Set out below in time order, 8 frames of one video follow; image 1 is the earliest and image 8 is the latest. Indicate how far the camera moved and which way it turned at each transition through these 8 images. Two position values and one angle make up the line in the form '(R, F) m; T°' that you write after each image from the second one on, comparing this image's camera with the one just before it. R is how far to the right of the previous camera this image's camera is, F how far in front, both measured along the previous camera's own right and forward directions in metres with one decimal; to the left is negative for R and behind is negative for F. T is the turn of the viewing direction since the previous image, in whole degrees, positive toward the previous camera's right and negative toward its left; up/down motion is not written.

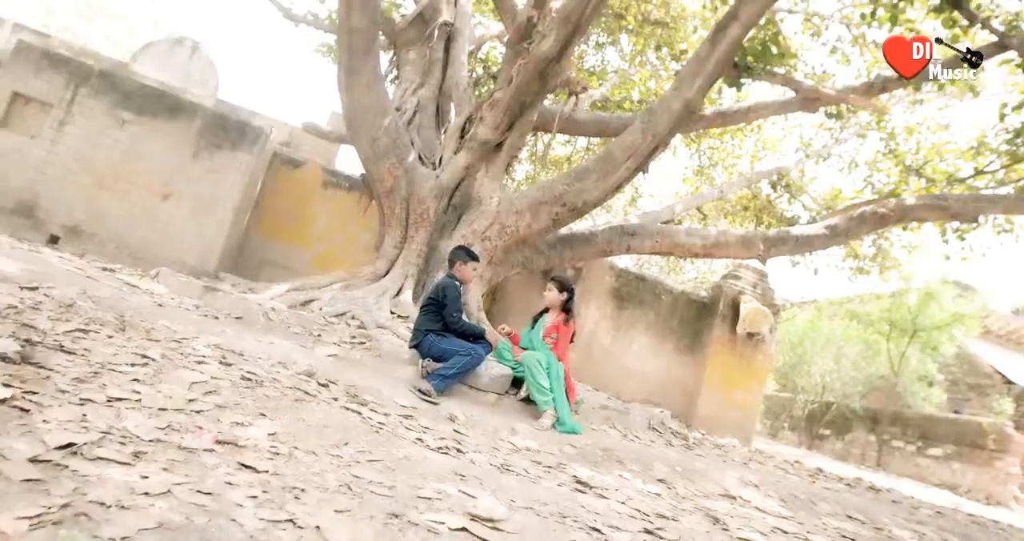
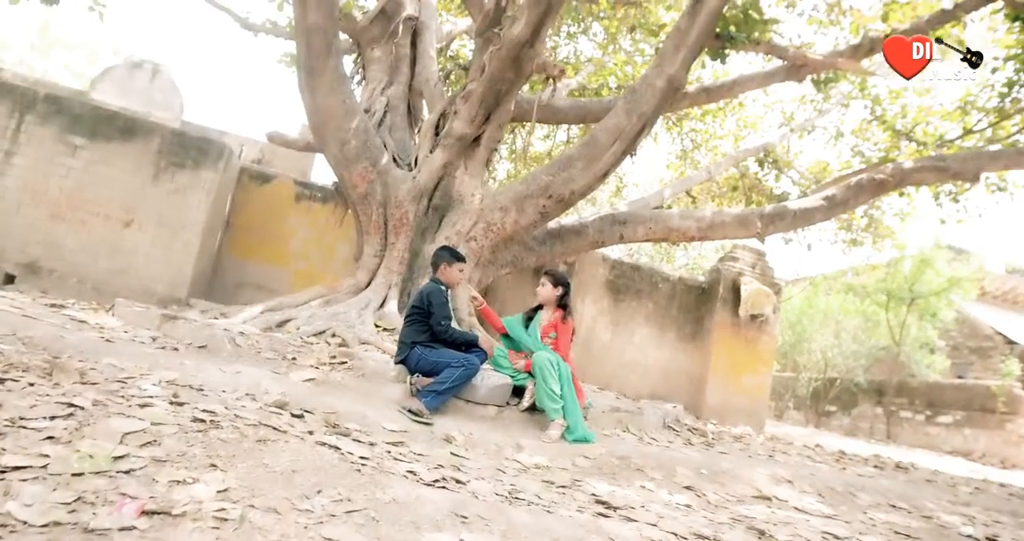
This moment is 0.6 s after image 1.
(0.0, +0.3) m; +1°
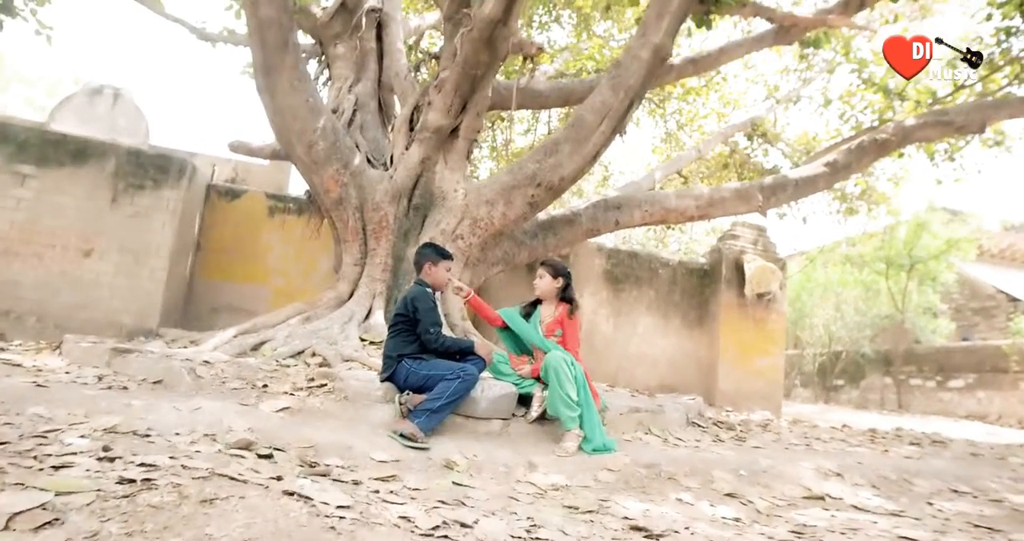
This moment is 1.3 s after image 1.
(0.0, +0.4) m; +1°
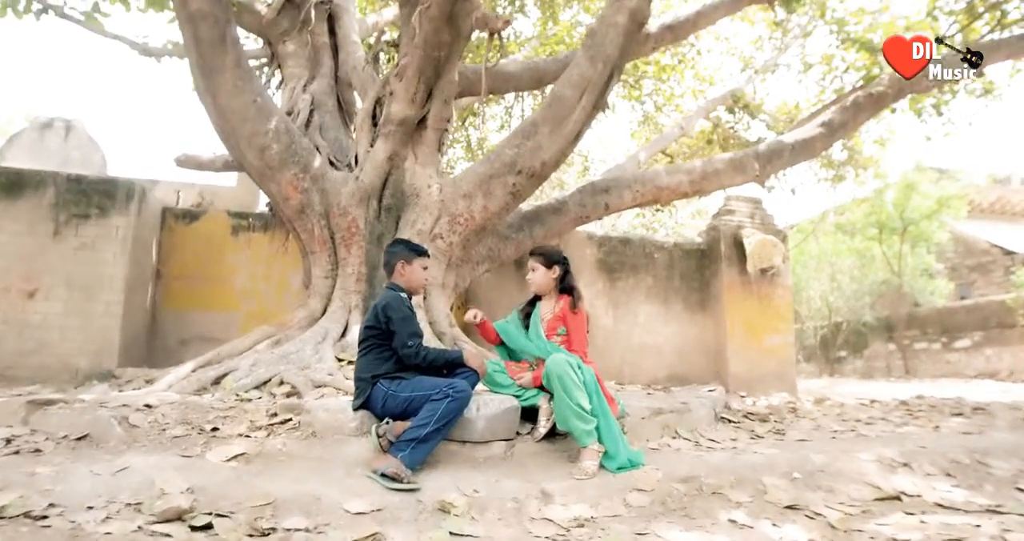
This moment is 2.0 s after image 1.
(0.0, +0.5) m; +1°
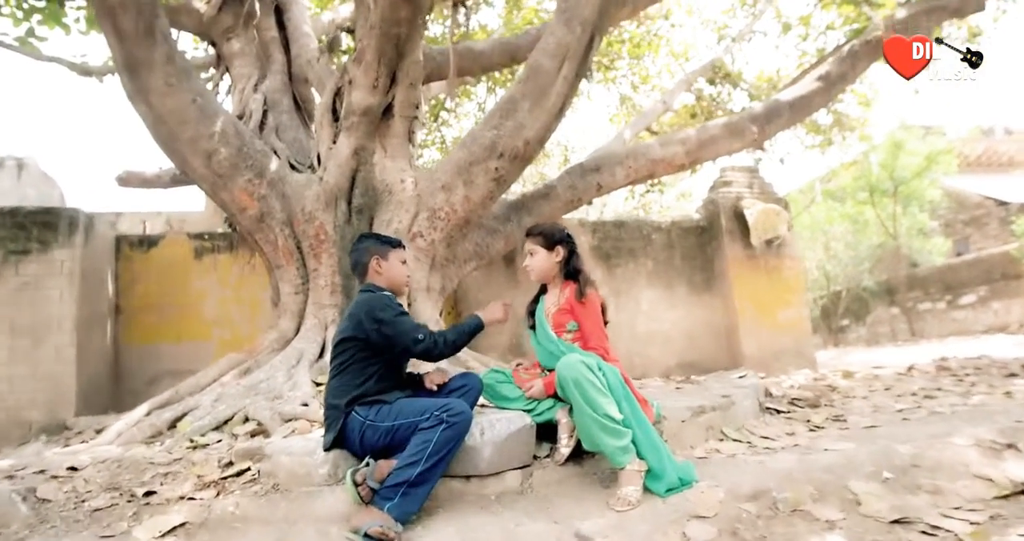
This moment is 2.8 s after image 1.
(0.0, +0.5) m; +1°
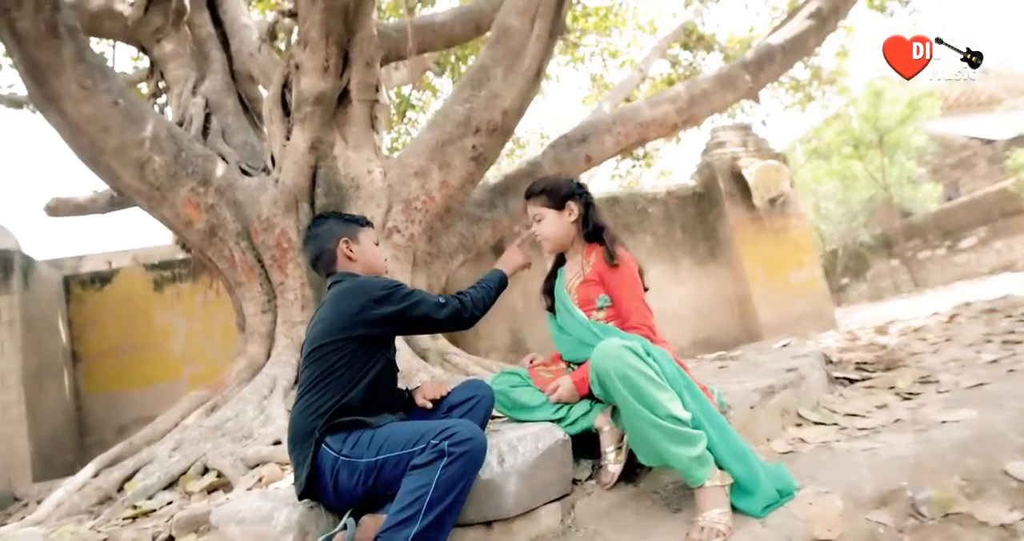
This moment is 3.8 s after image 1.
(0.0, +0.5) m; +1°
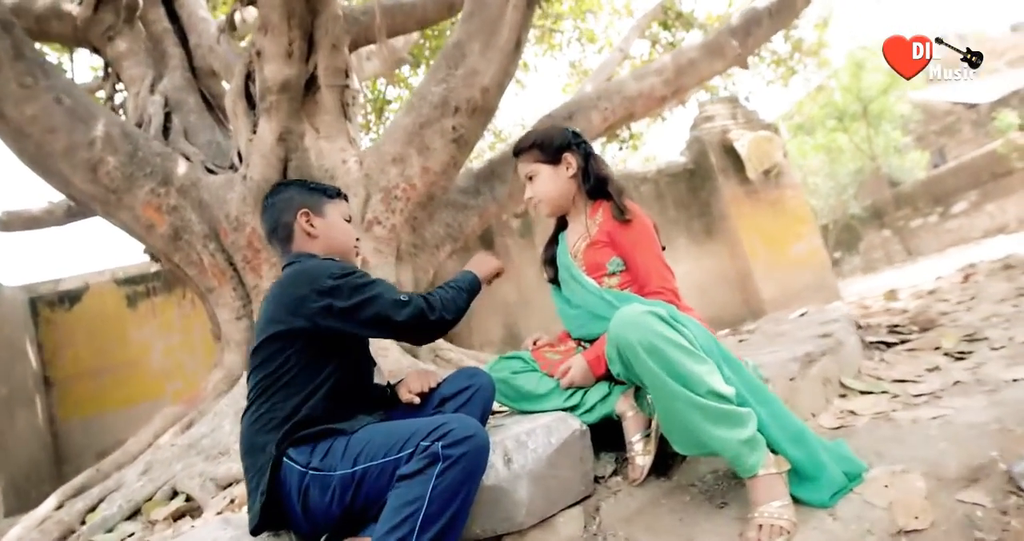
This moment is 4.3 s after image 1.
(0.0, +0.2) m; +1°
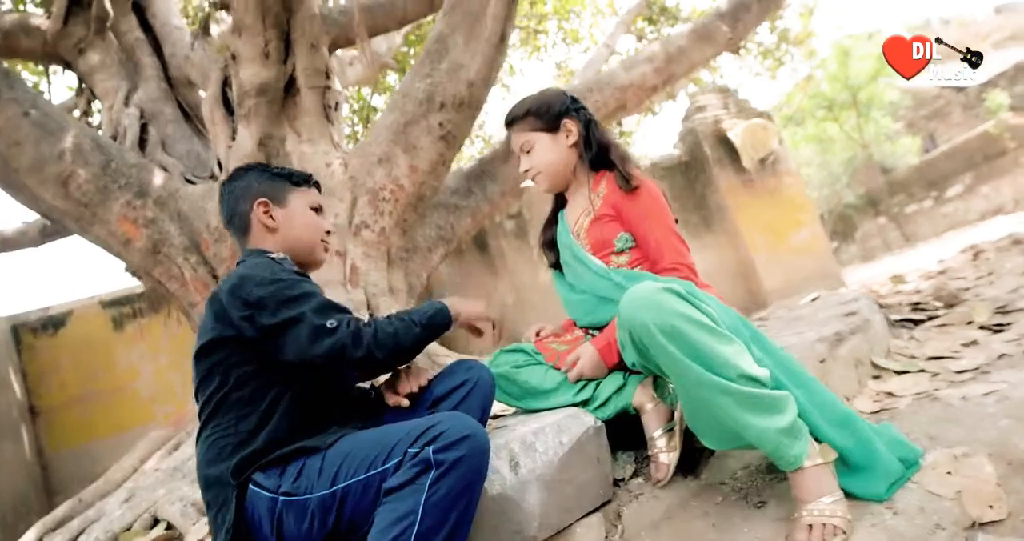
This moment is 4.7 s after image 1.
(0.0, +0.1) m; 0°
